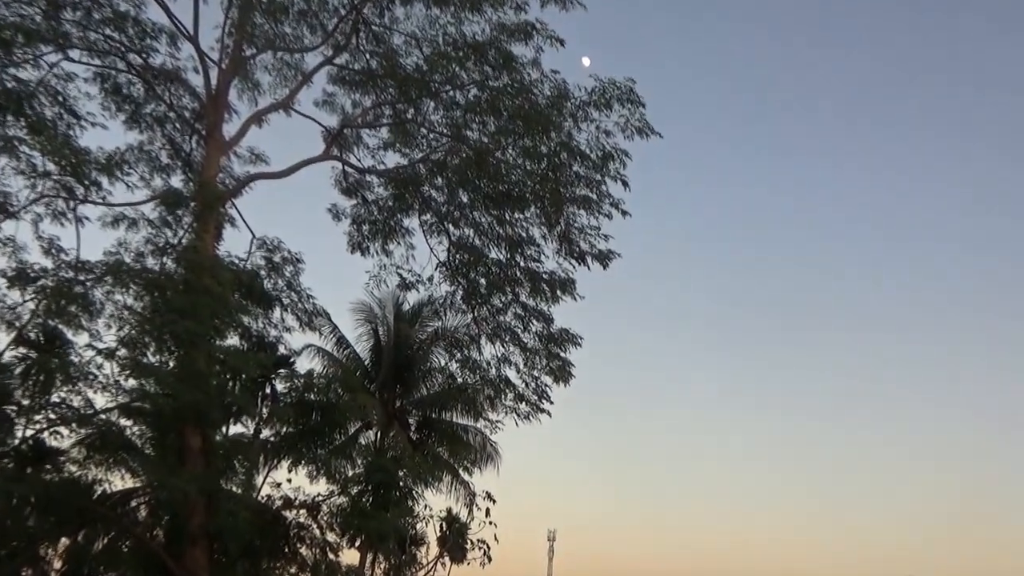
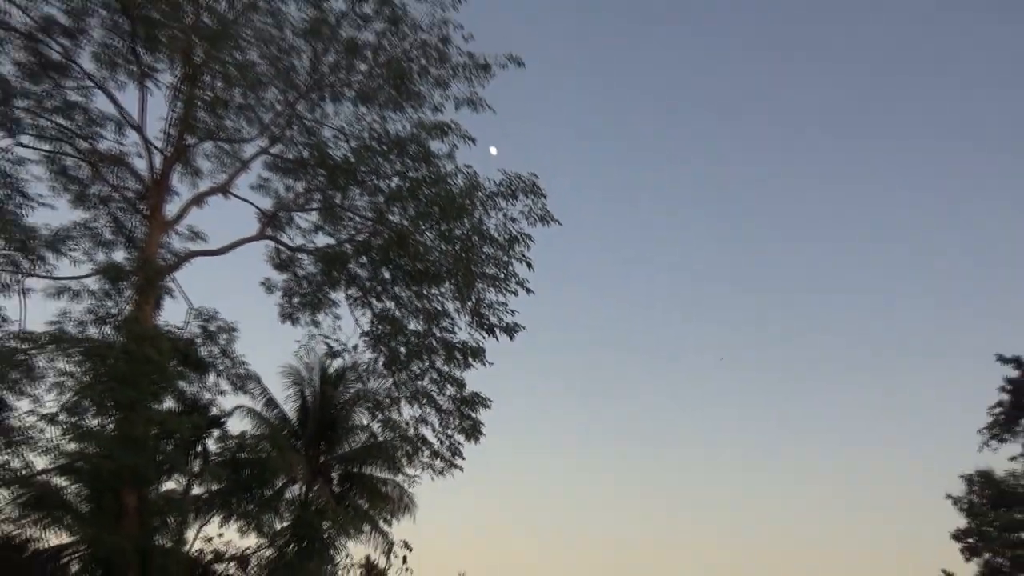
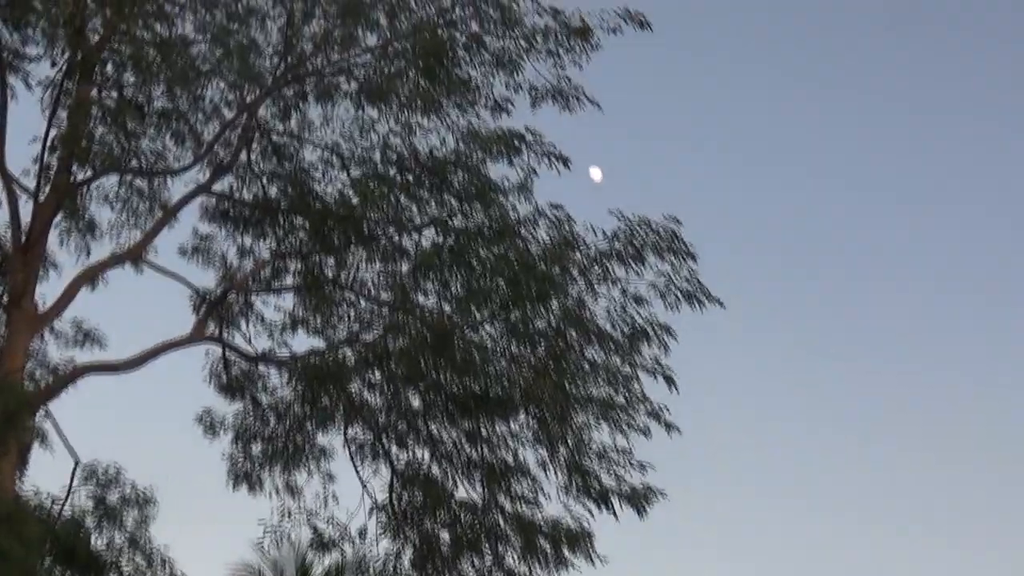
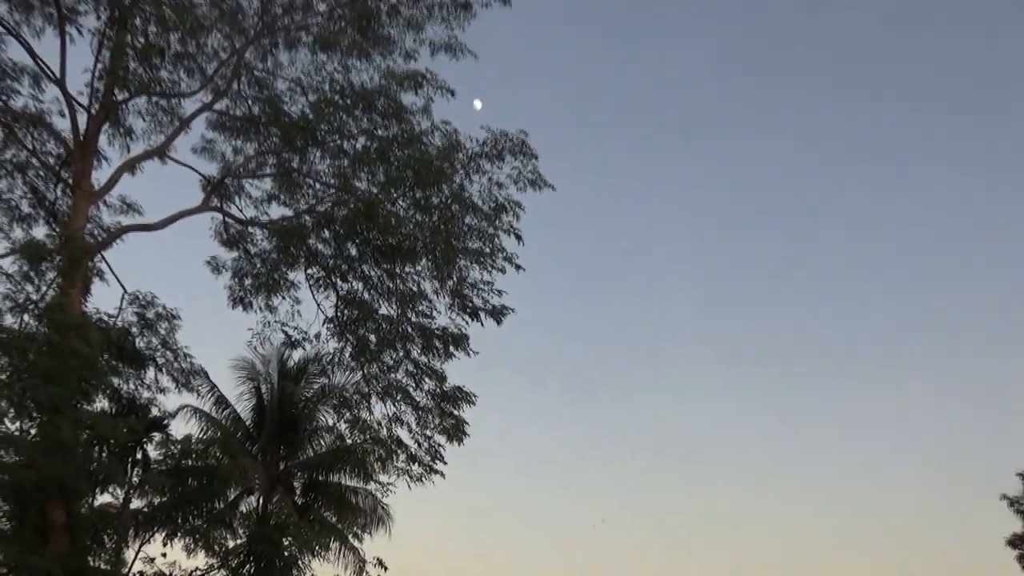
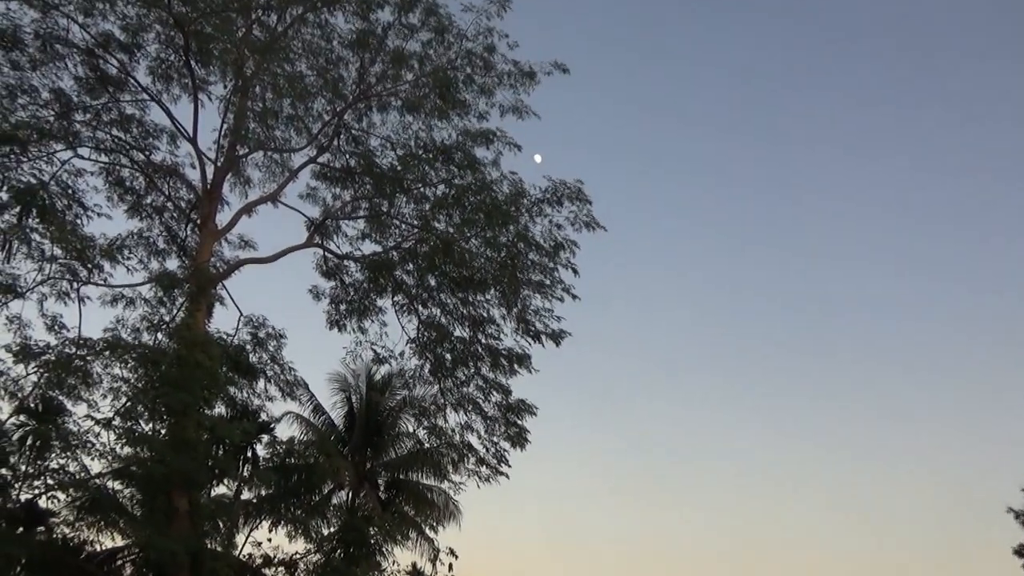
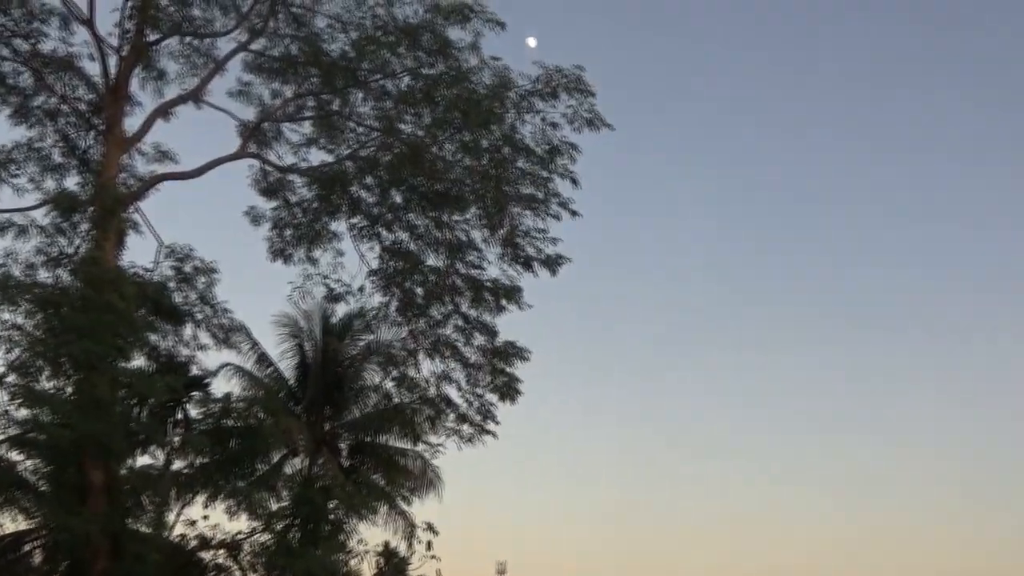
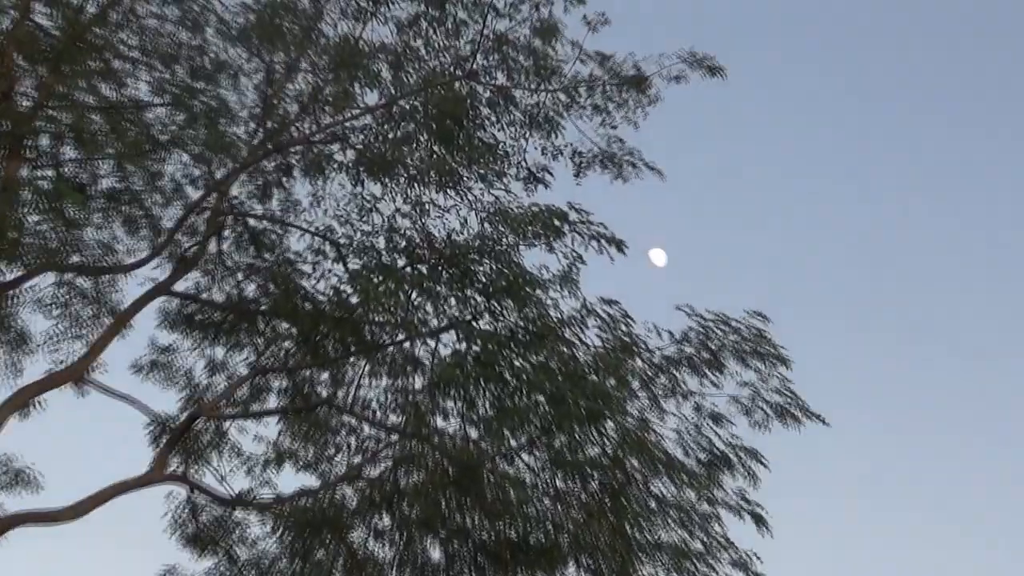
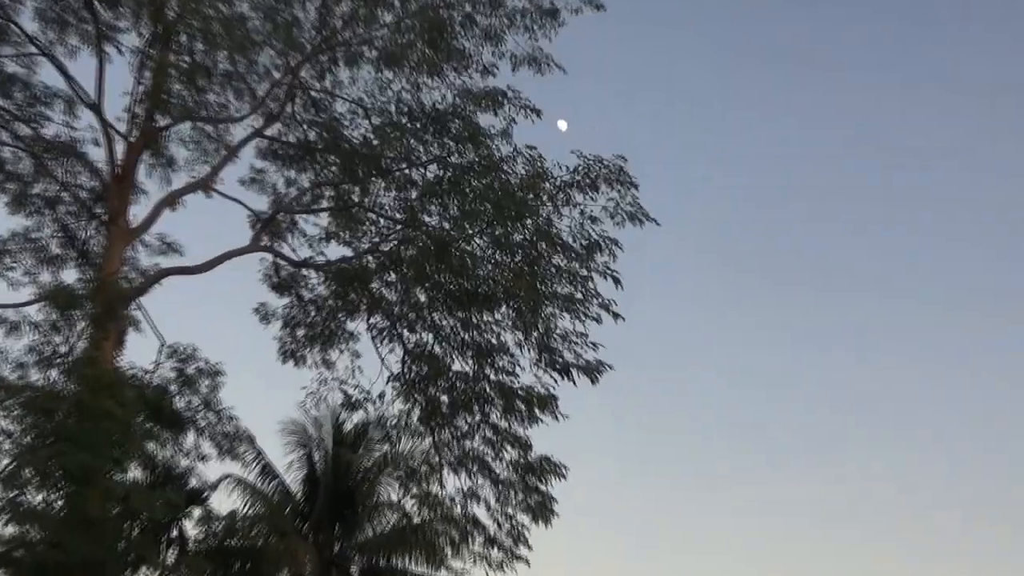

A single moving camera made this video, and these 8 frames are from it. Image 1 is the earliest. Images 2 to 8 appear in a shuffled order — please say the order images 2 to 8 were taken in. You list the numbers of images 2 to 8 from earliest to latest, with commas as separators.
6, 4, 2, 5, 8, 3, 7
